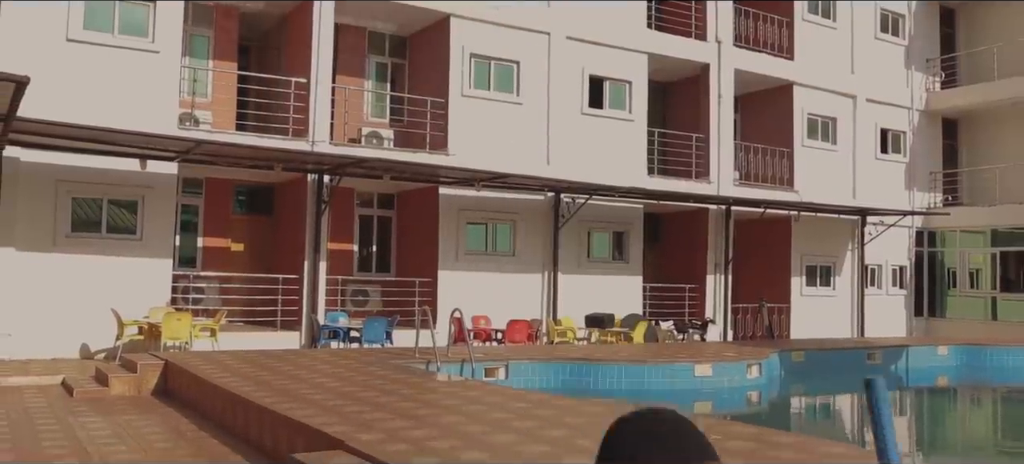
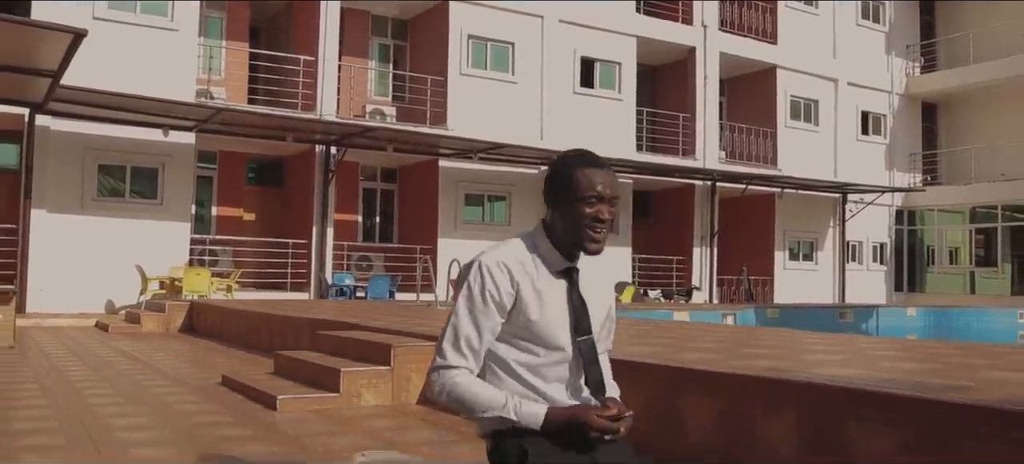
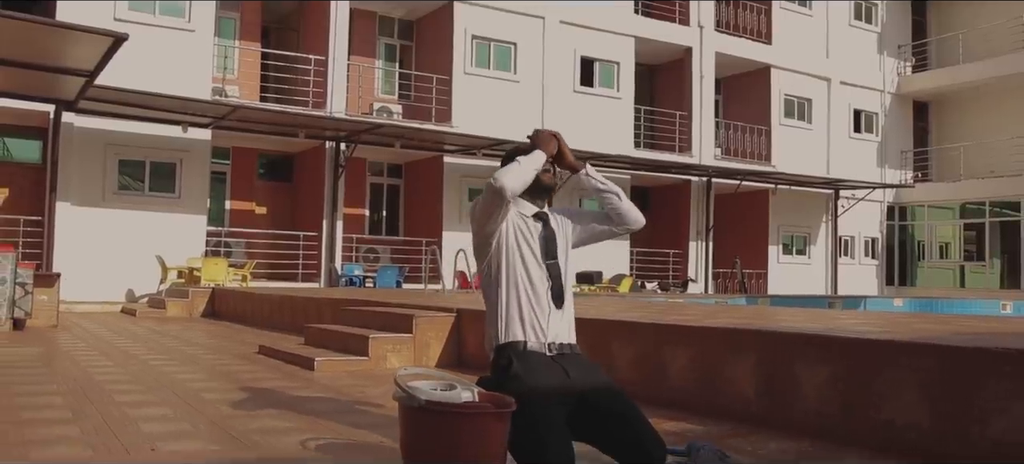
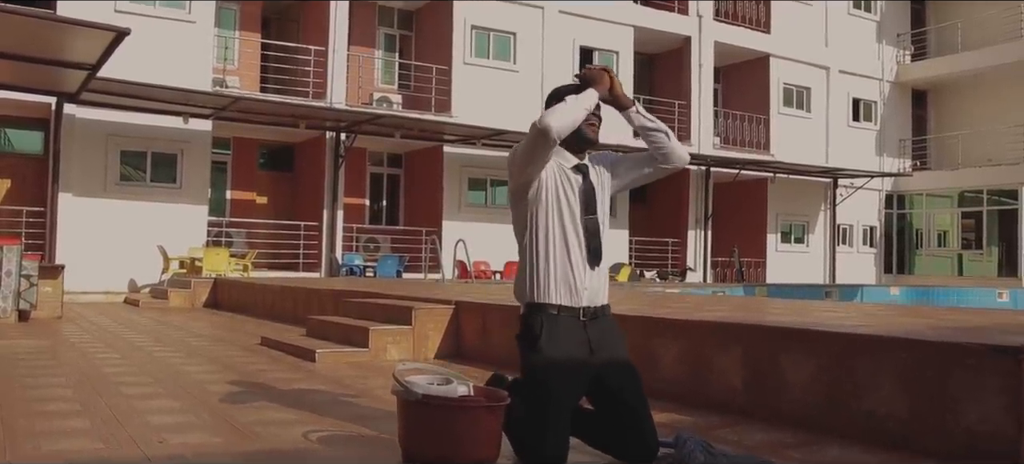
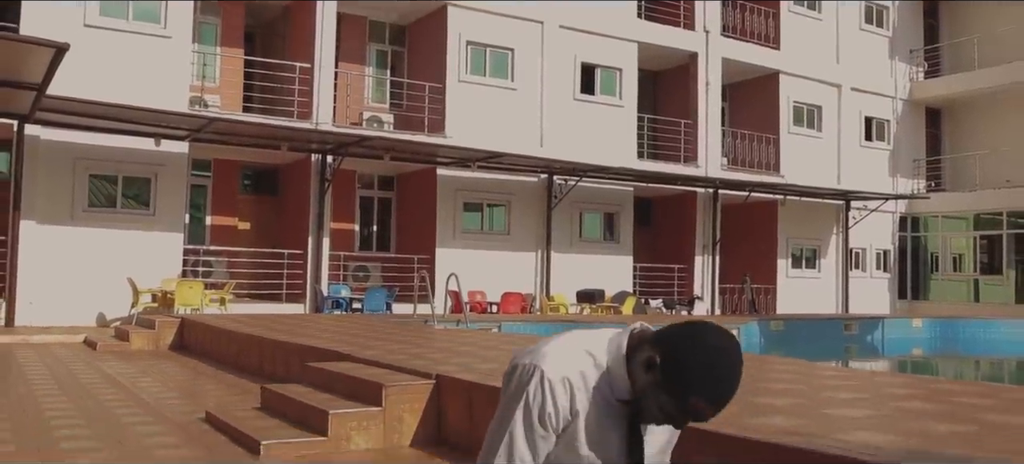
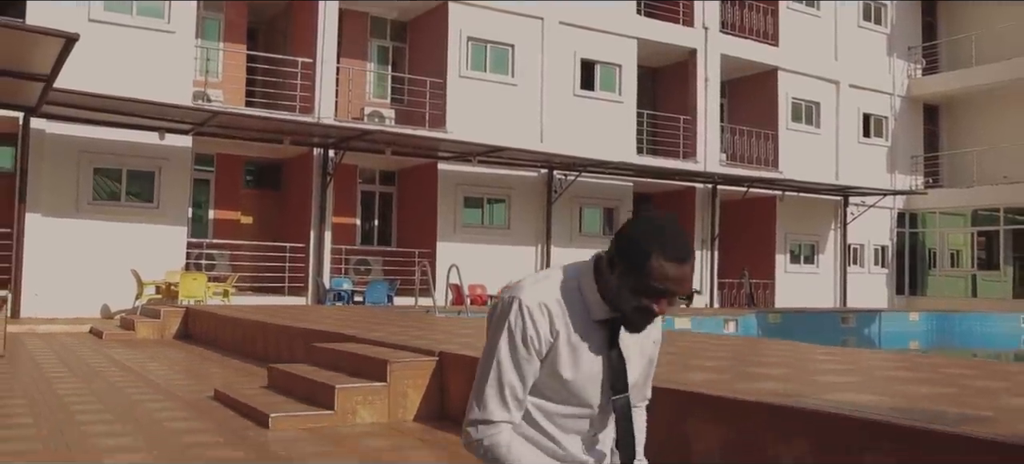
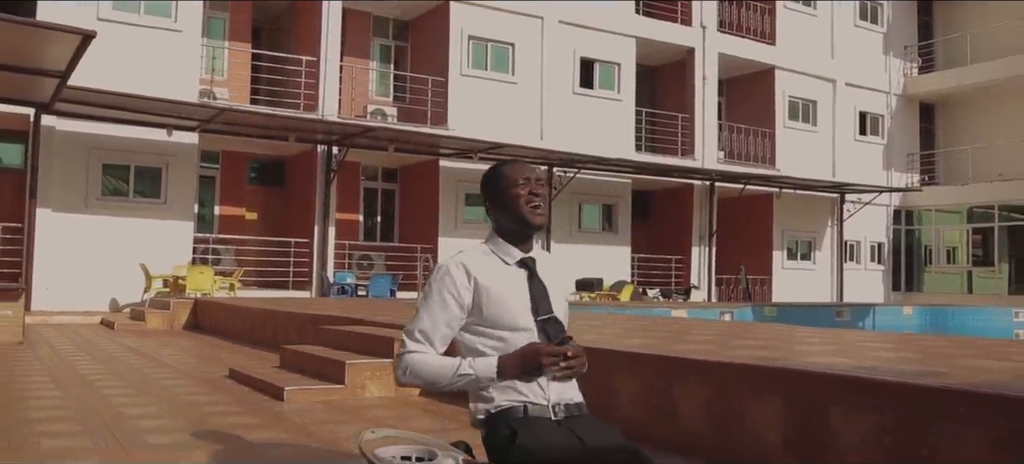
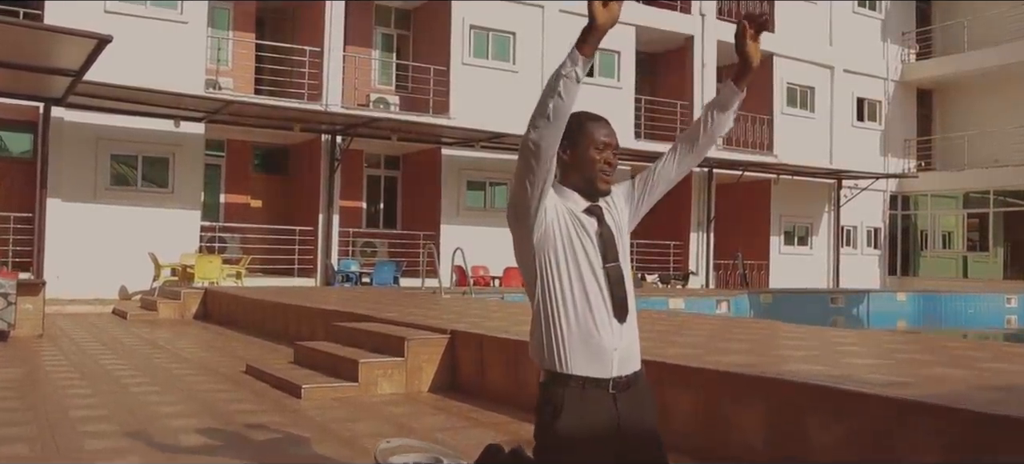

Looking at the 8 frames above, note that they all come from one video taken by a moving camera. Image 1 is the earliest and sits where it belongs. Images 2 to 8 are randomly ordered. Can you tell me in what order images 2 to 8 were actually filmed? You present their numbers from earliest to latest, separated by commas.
5, 6, 2, 7, 3, 4, 8
